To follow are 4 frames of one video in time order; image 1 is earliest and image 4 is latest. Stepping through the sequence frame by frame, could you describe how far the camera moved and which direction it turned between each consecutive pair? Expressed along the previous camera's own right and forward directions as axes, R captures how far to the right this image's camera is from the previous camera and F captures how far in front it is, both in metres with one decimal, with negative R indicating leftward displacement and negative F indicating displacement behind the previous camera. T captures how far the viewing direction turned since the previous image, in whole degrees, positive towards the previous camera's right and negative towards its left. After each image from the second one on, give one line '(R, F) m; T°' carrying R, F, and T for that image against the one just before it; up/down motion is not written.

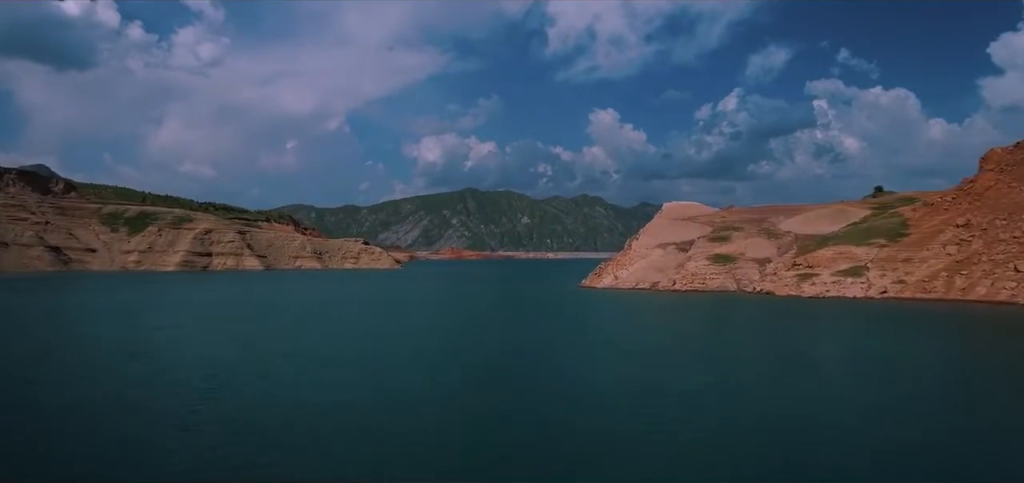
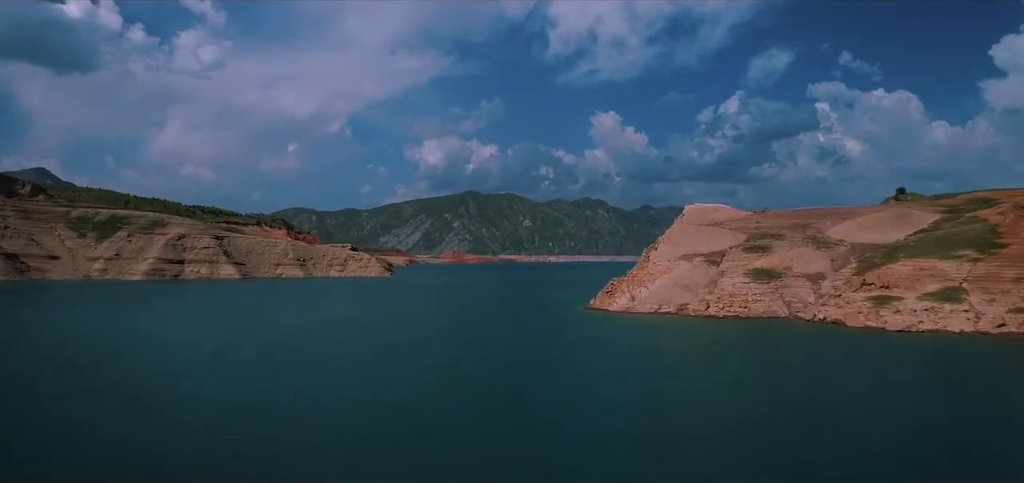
(+0.2, +3.4) m; 0°
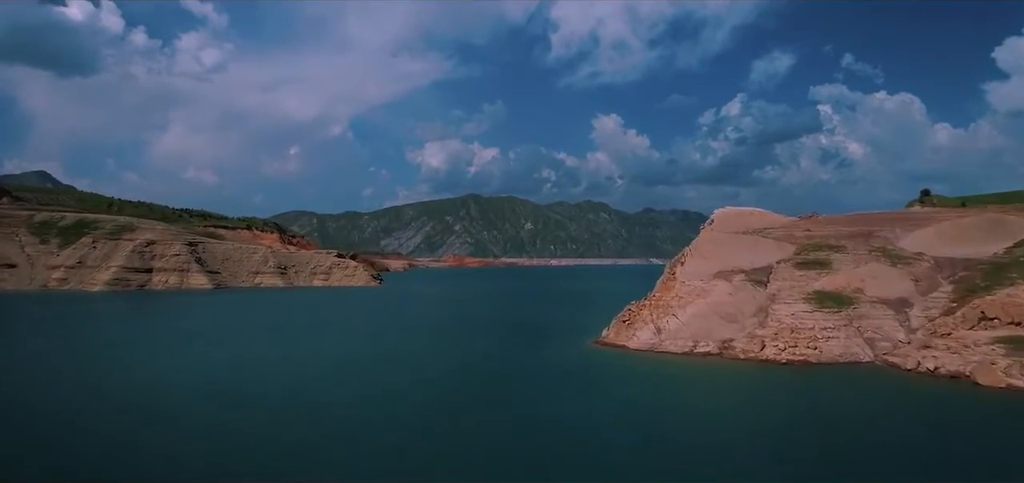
(+0.2, +3.3) m; 0°
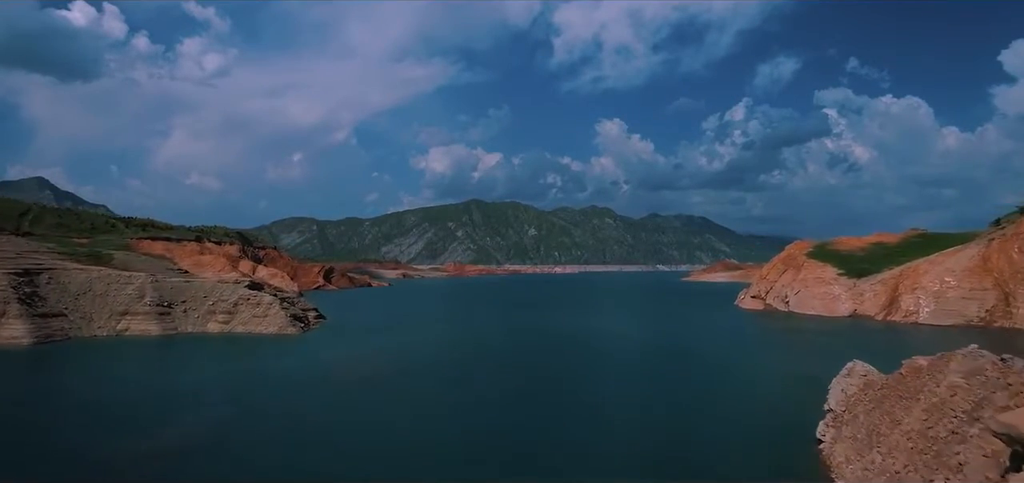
(+0.9, +12.4) m; 0°
